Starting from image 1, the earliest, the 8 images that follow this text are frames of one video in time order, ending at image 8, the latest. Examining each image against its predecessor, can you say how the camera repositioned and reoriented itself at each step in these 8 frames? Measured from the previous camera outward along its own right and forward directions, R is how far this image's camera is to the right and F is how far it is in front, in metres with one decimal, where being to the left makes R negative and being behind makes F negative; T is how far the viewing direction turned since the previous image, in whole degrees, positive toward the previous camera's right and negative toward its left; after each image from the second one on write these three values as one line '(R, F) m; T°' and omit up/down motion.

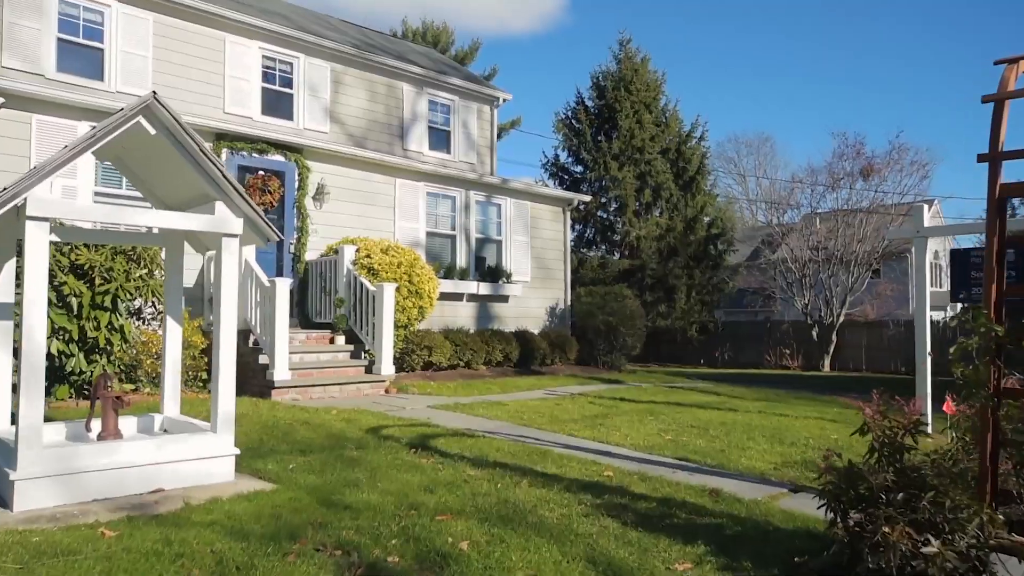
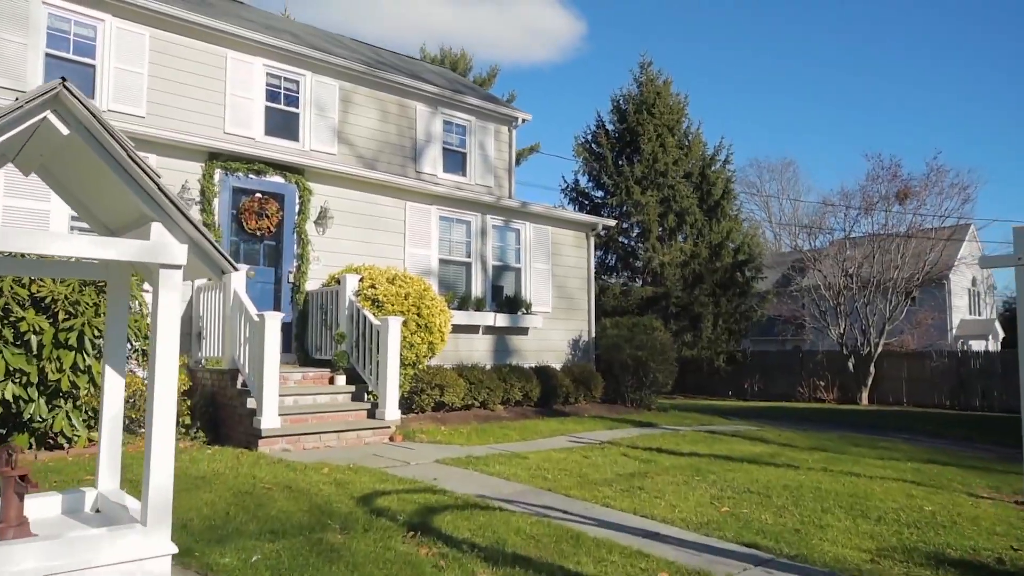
(0.0, +1.1) m; -2°
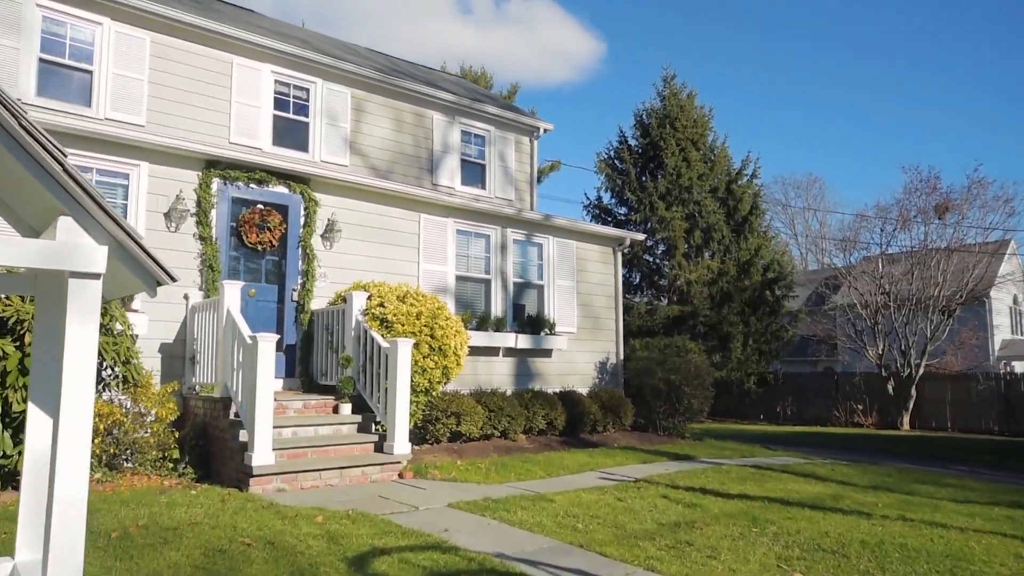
(0.0, +0.9) m; -2°
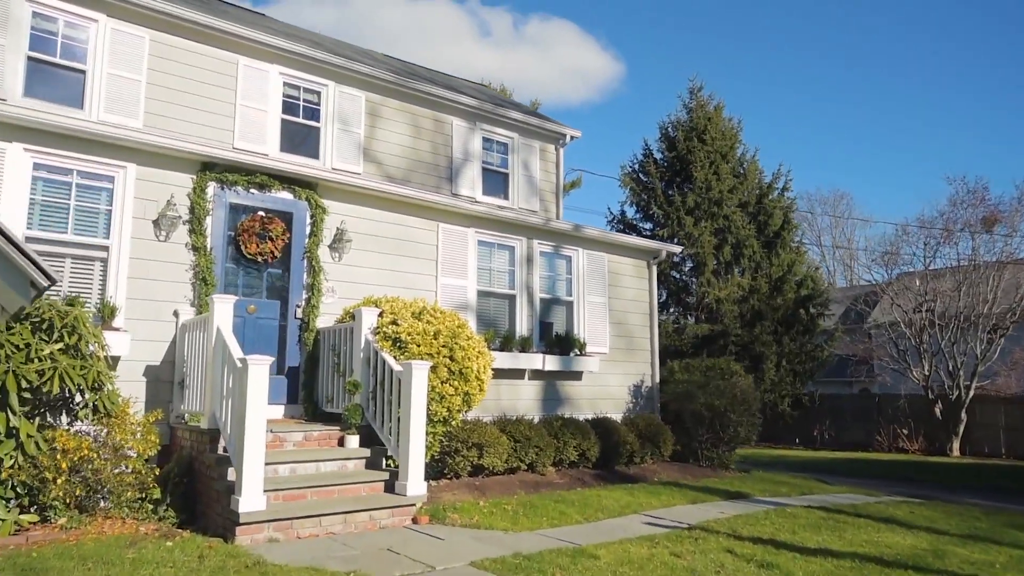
(-0.1, +1.0) m; -2°
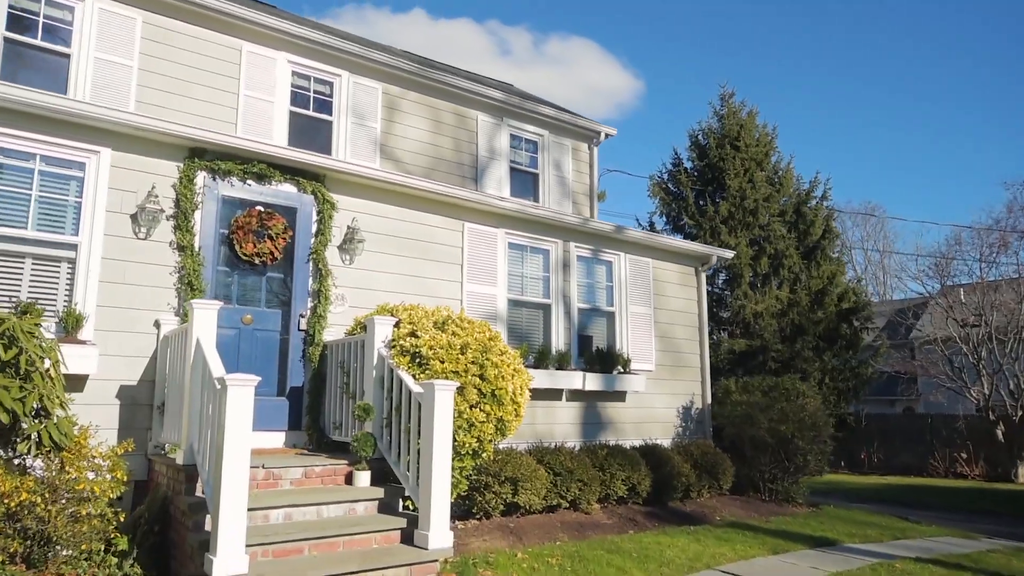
(-0.2, +1.3) m; -2°
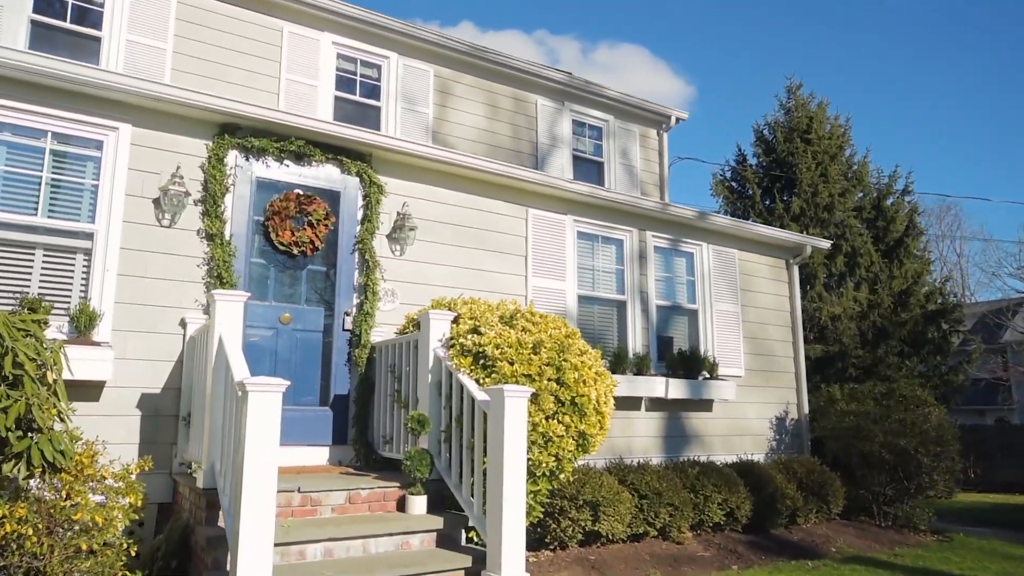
(-0.2, +1.0) m; -4°
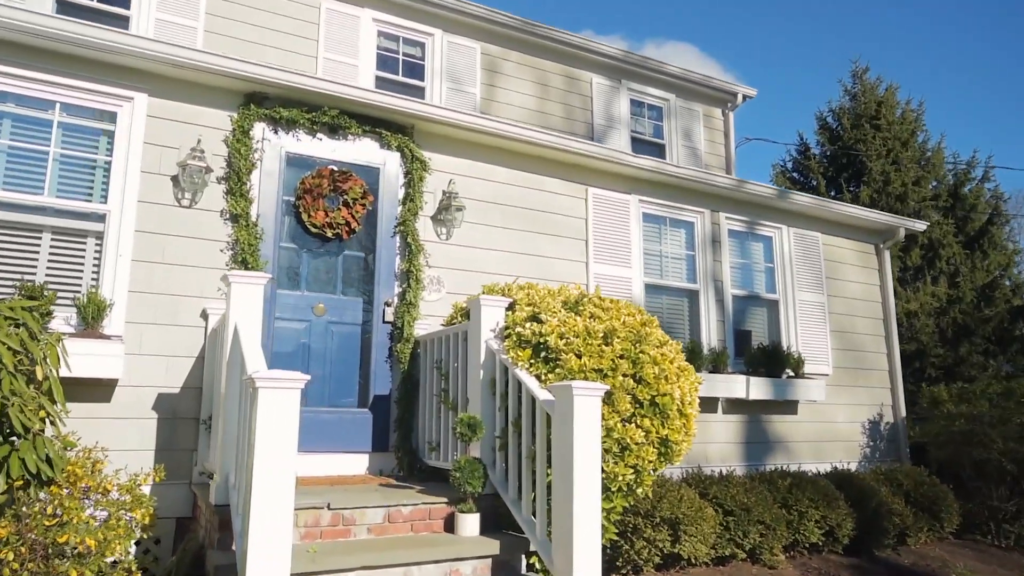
(-0.1, +0.8) m; -4°
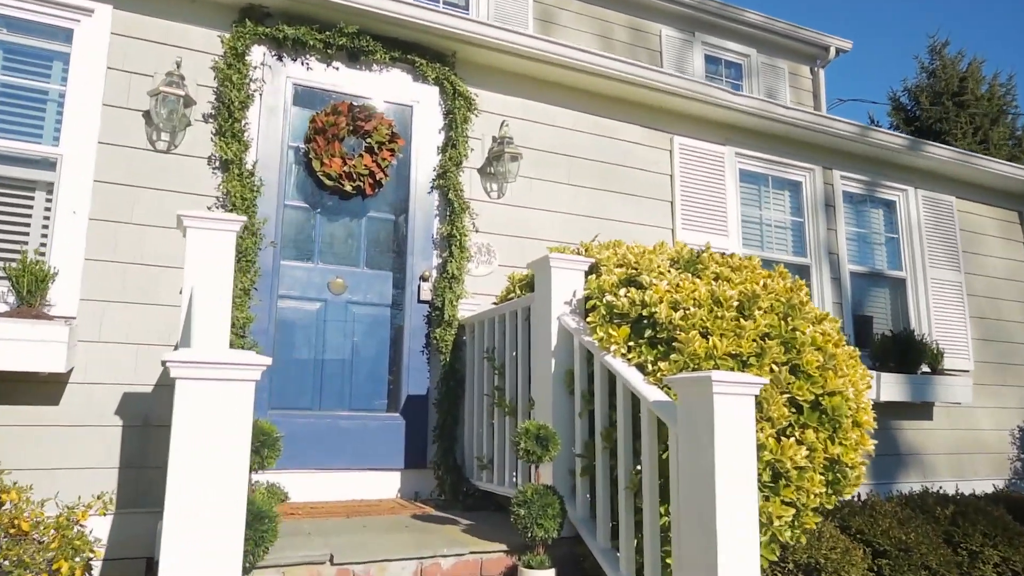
(-0.2, +1.3) m; -4°
